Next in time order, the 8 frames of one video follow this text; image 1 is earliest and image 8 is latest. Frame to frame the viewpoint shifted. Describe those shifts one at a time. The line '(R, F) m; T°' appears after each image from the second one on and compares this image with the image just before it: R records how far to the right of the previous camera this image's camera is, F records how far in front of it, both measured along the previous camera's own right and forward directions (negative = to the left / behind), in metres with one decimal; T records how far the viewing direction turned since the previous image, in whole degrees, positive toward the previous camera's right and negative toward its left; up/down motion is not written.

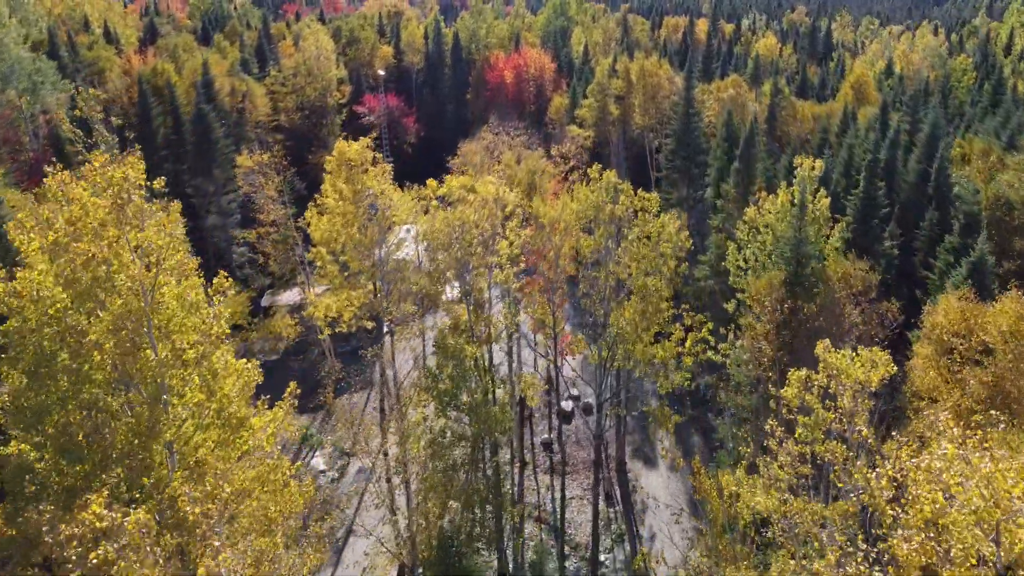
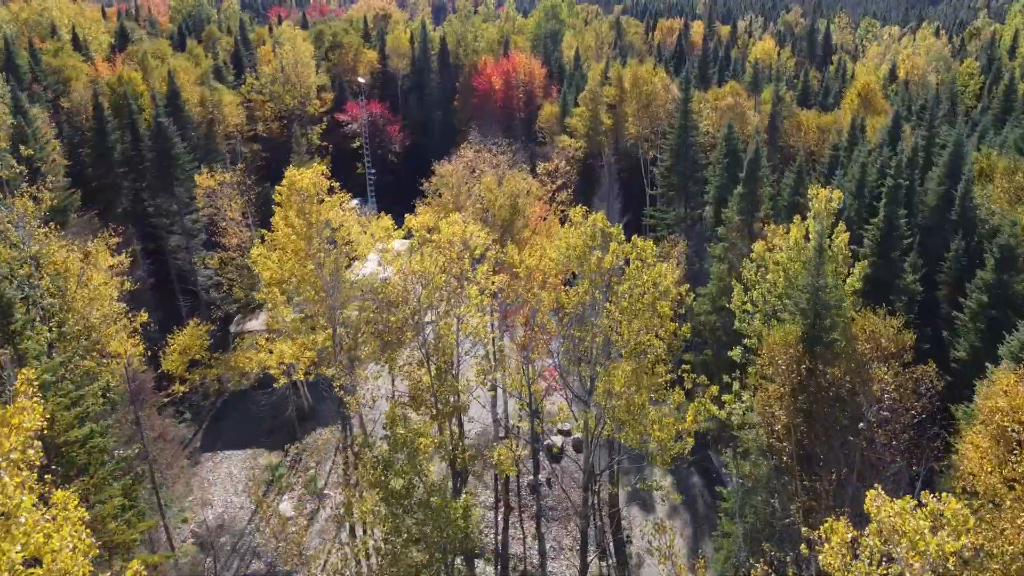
(+0.5, +2.8) m; 0°
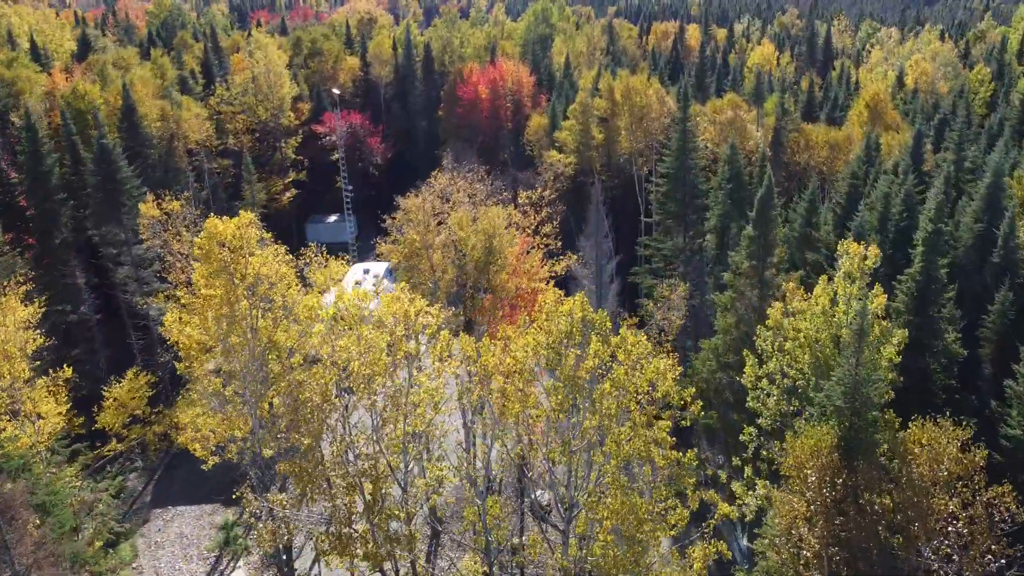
(+0.5, +3.4) m; 0°
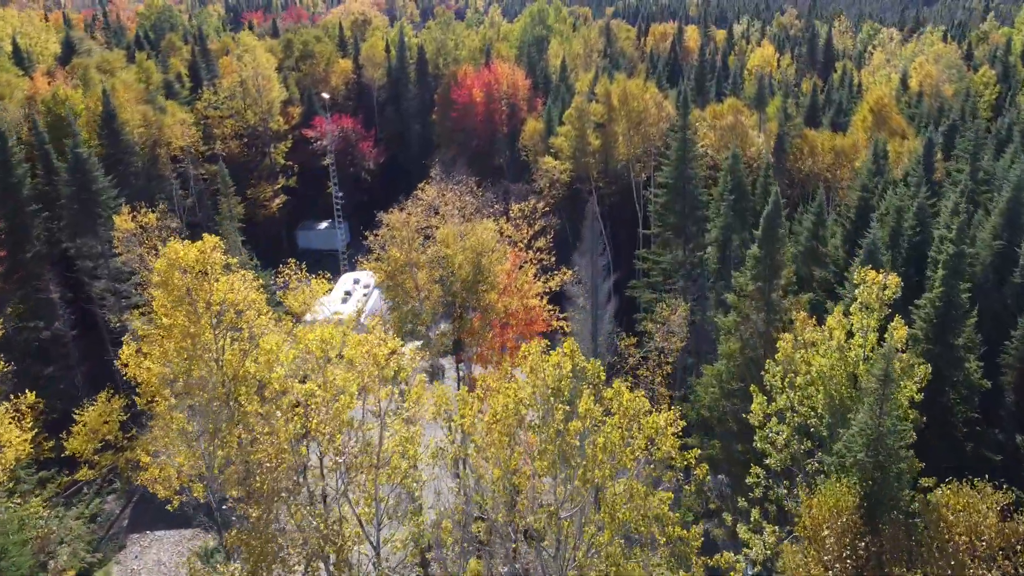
(+0.2, +1.4) m; 0°
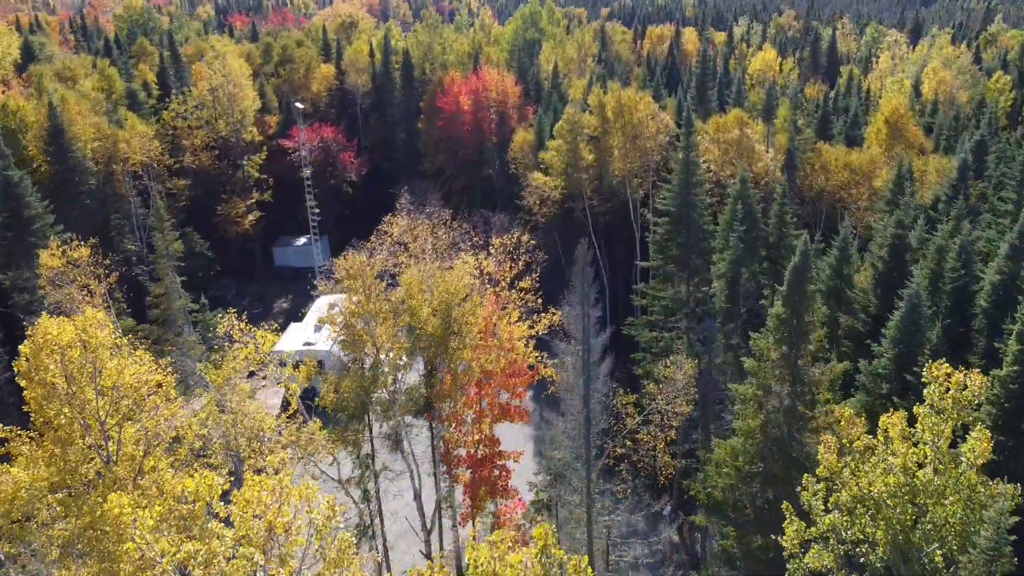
(+0.4, +3.4) m; 0°
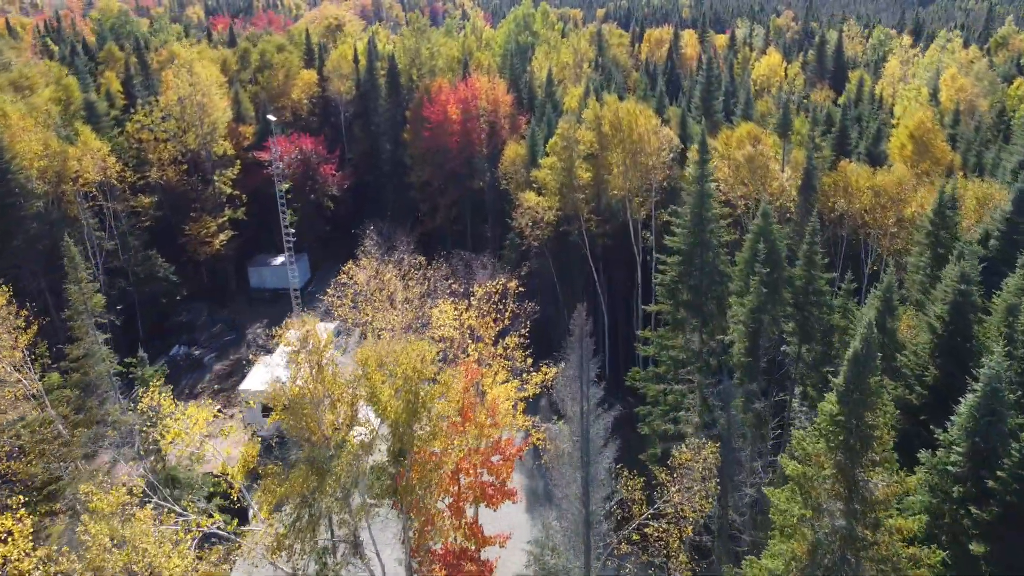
(+0.2, +3.6) m; 0°
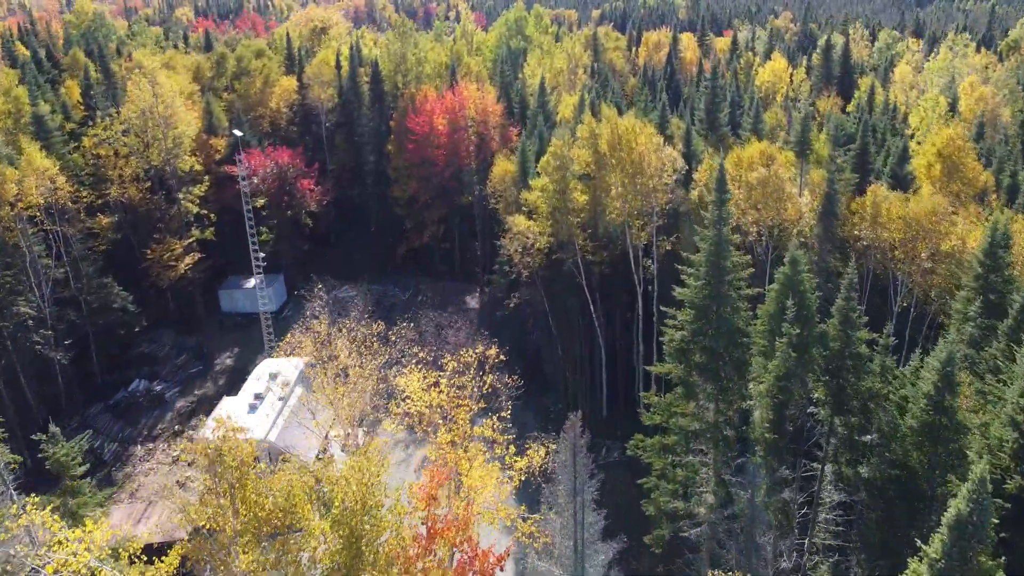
(+0.3, +3.6) m; 0°
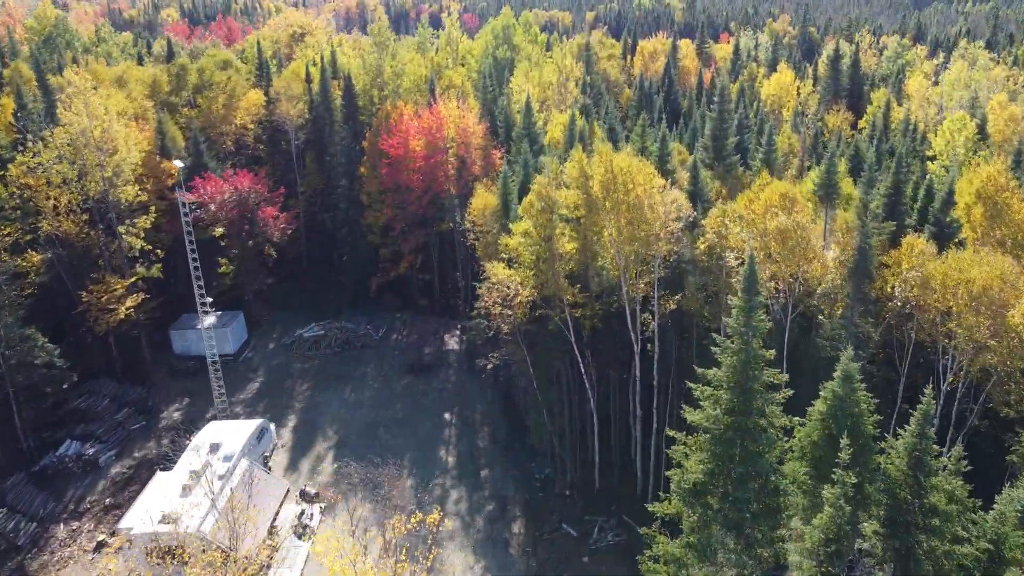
(+0.6, +4.8) m; 0°
